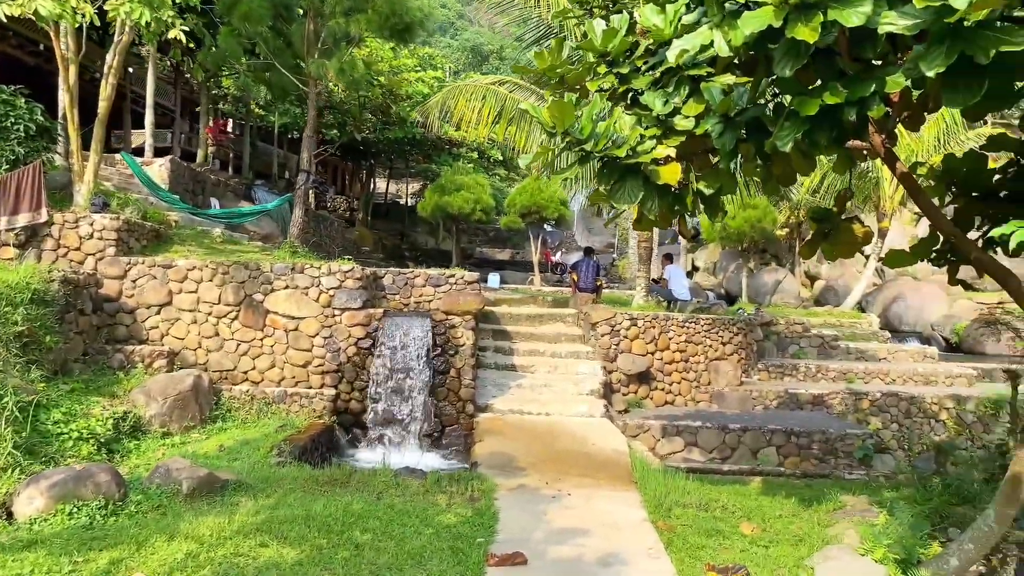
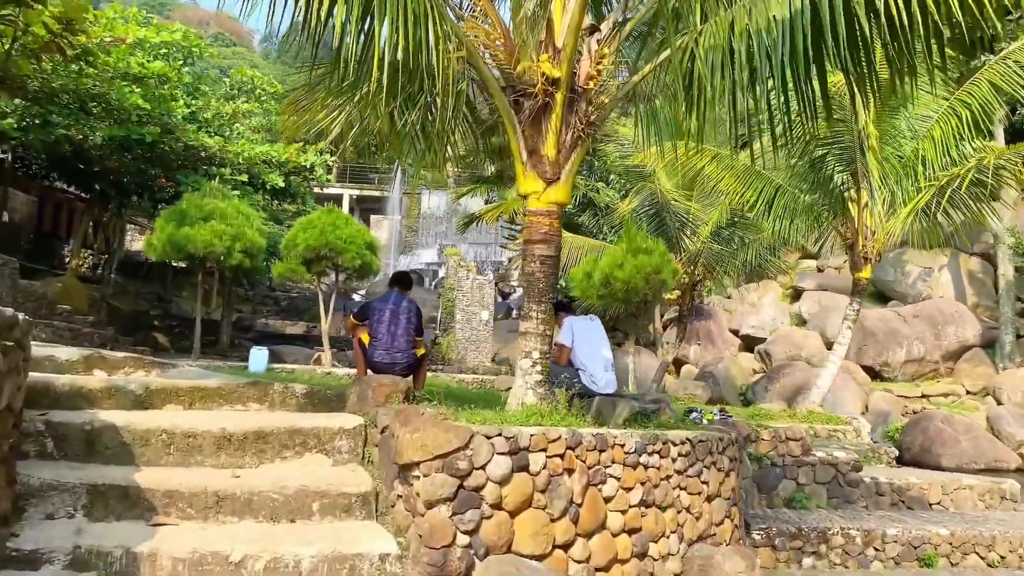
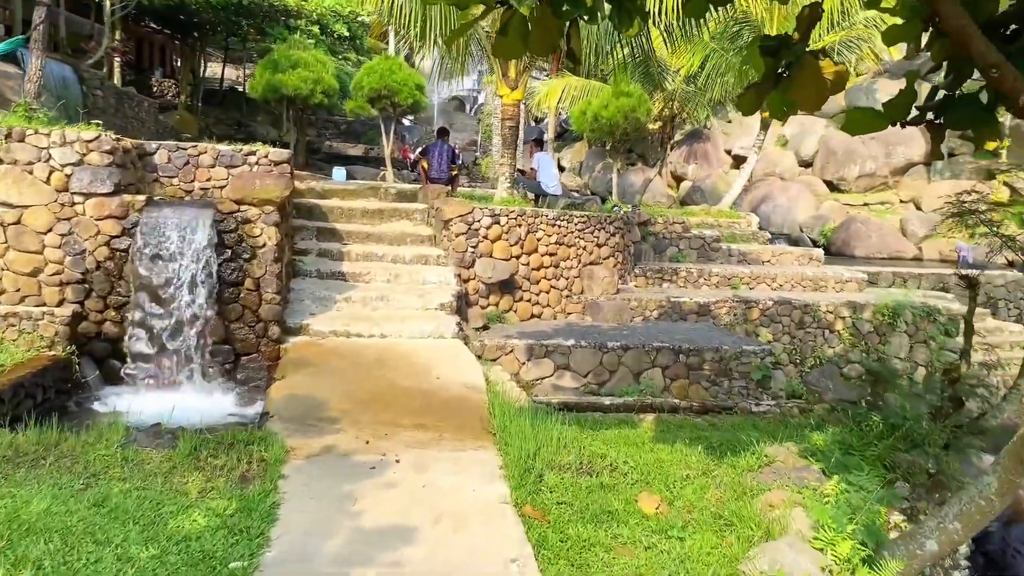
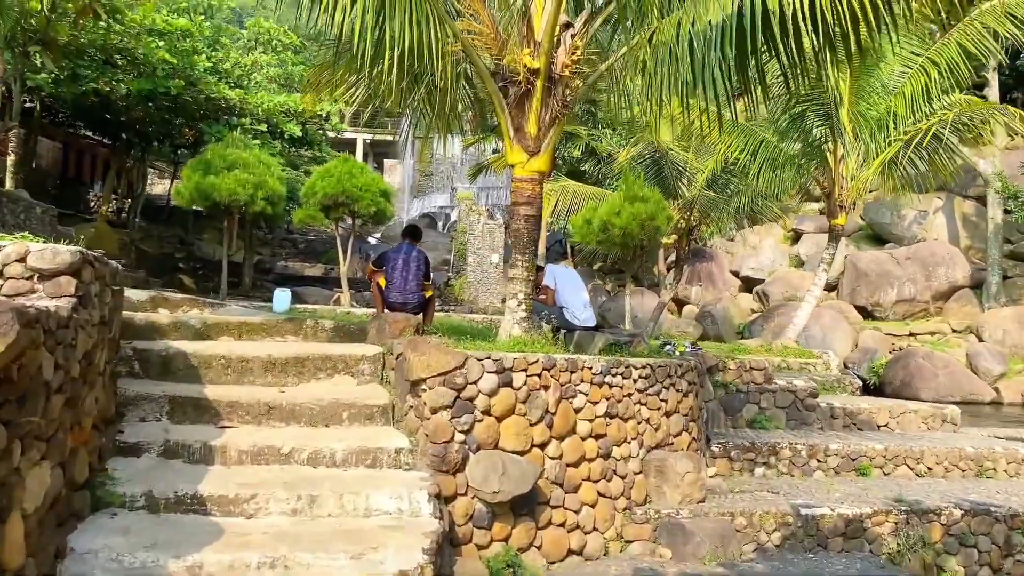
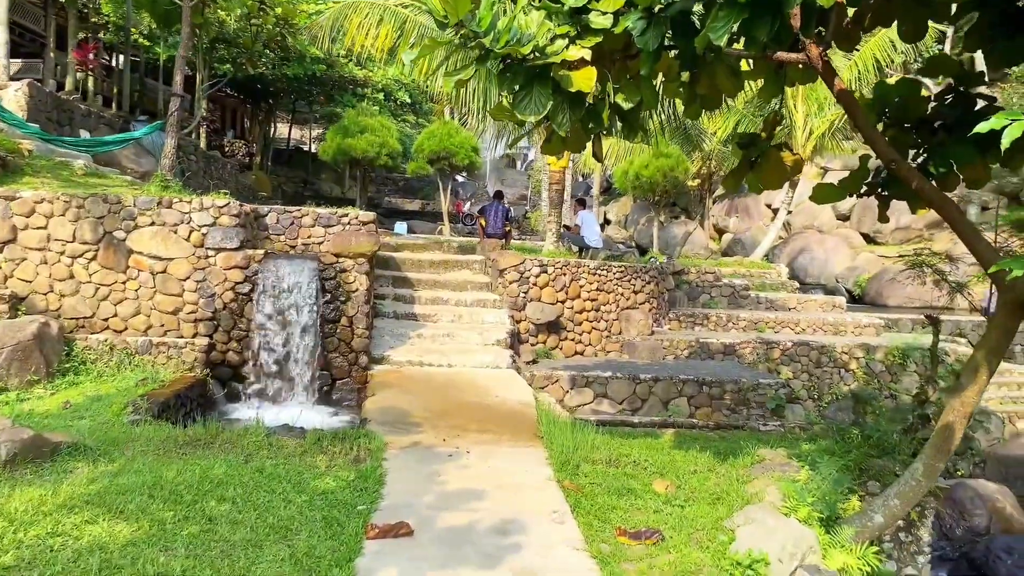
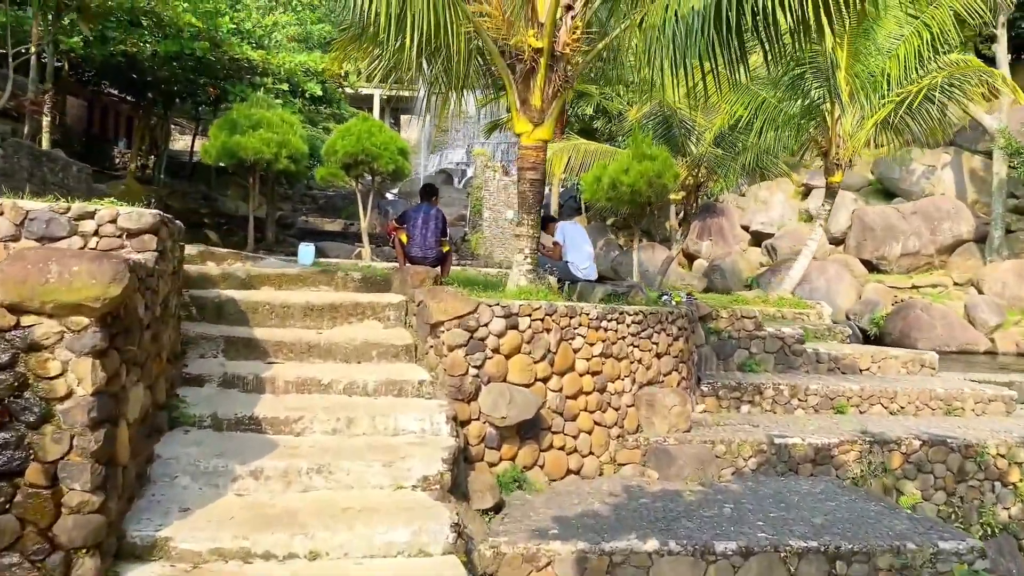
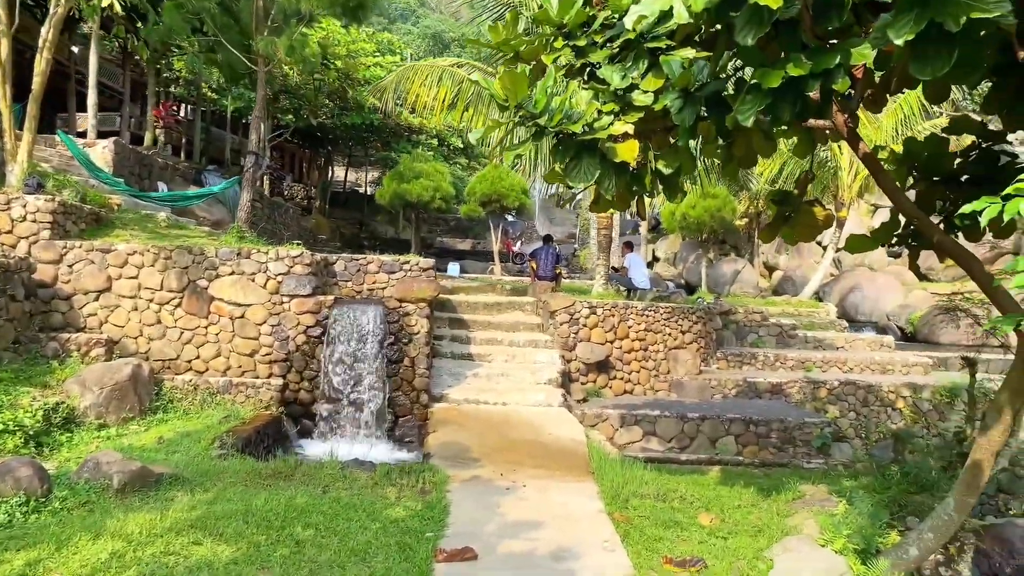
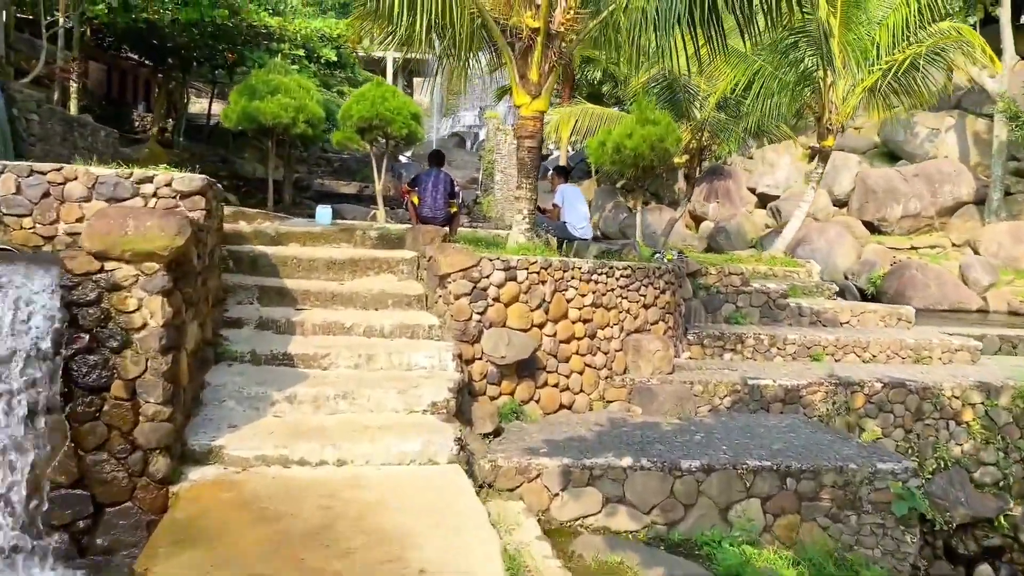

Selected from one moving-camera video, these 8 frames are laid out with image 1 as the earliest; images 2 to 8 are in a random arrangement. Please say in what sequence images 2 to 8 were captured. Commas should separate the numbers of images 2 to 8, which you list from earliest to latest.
7, 5, 3, 8, 6, 4, 2
